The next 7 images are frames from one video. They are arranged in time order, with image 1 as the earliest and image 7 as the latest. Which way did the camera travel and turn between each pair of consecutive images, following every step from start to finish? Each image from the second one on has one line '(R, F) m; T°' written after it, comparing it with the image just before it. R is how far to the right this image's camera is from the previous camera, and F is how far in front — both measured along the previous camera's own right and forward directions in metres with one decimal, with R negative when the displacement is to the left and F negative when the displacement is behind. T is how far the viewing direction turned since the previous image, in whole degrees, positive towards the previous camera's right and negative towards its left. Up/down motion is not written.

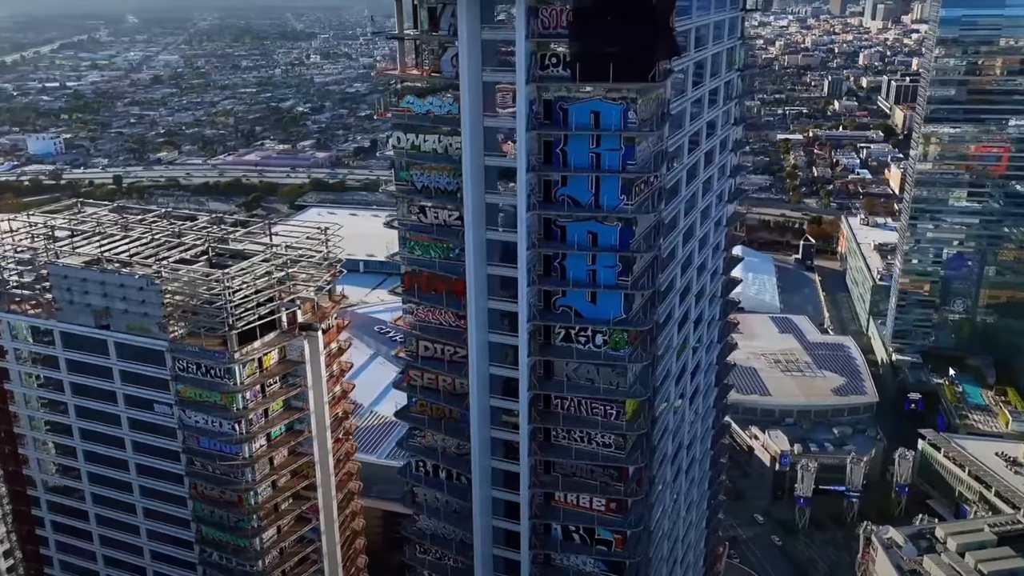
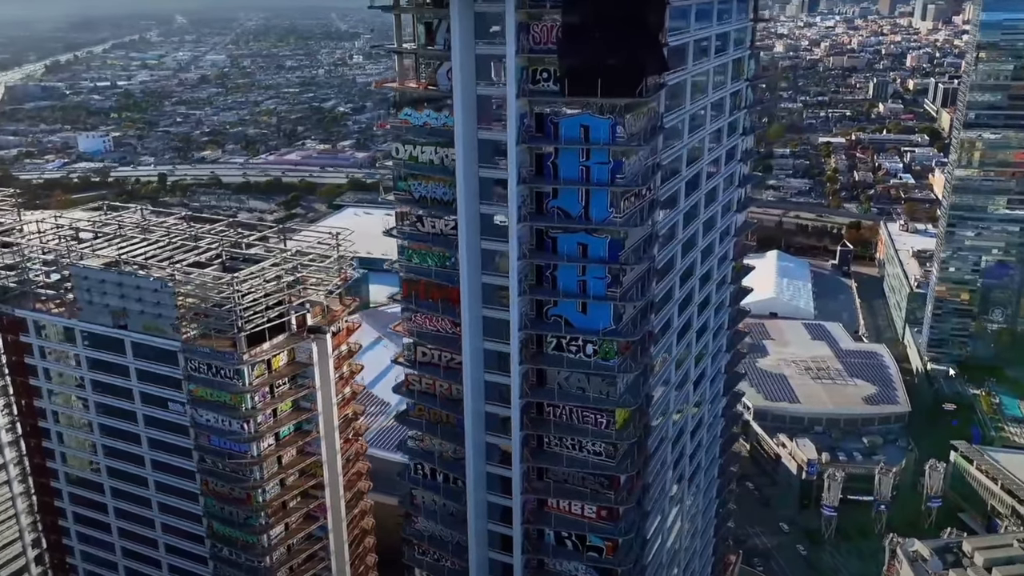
(+1.6, -0.5) m; -3°
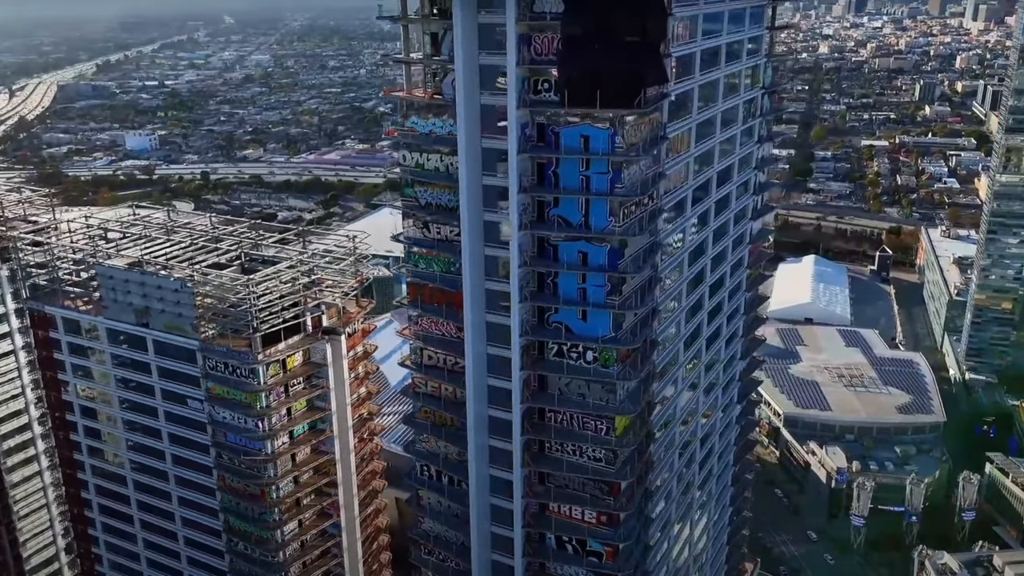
(+1.3, -0.4) m; -3°
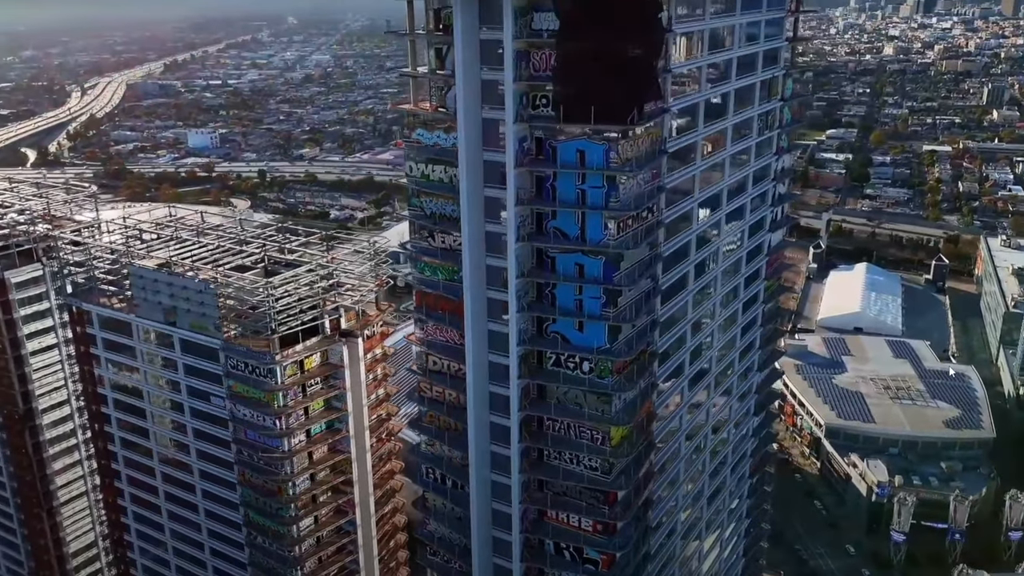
(+1.9, -0.6) m; -4°
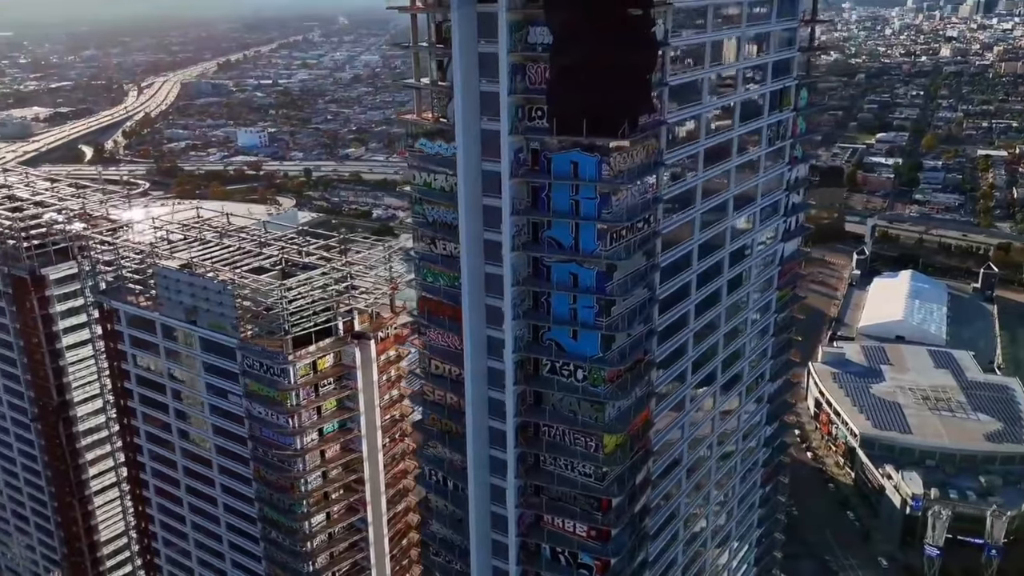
(+1.7, -0.5) m; -3°
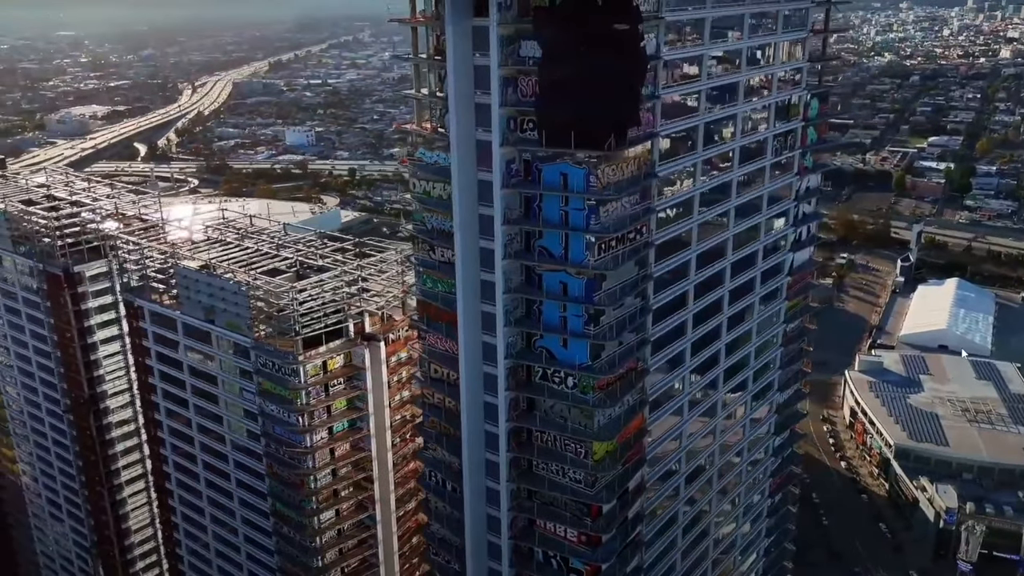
(+1.9, -0.6) m; -3°
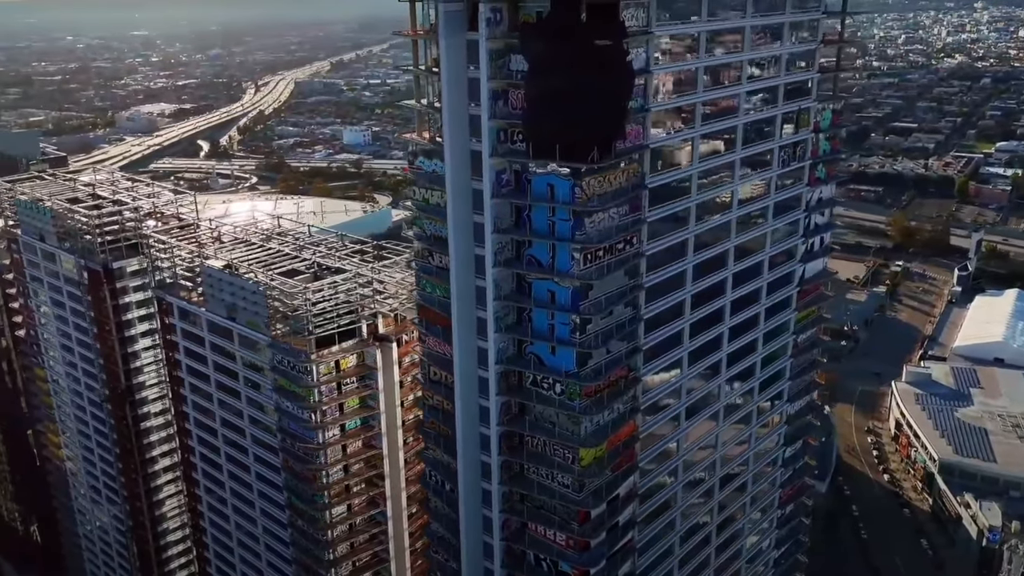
(+2.3, -0.7) m; -4°
